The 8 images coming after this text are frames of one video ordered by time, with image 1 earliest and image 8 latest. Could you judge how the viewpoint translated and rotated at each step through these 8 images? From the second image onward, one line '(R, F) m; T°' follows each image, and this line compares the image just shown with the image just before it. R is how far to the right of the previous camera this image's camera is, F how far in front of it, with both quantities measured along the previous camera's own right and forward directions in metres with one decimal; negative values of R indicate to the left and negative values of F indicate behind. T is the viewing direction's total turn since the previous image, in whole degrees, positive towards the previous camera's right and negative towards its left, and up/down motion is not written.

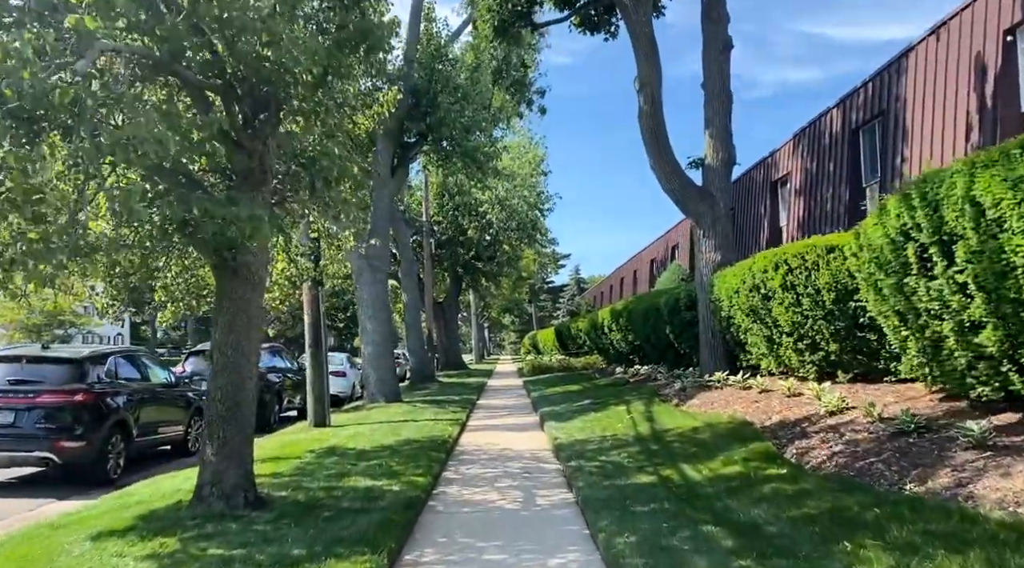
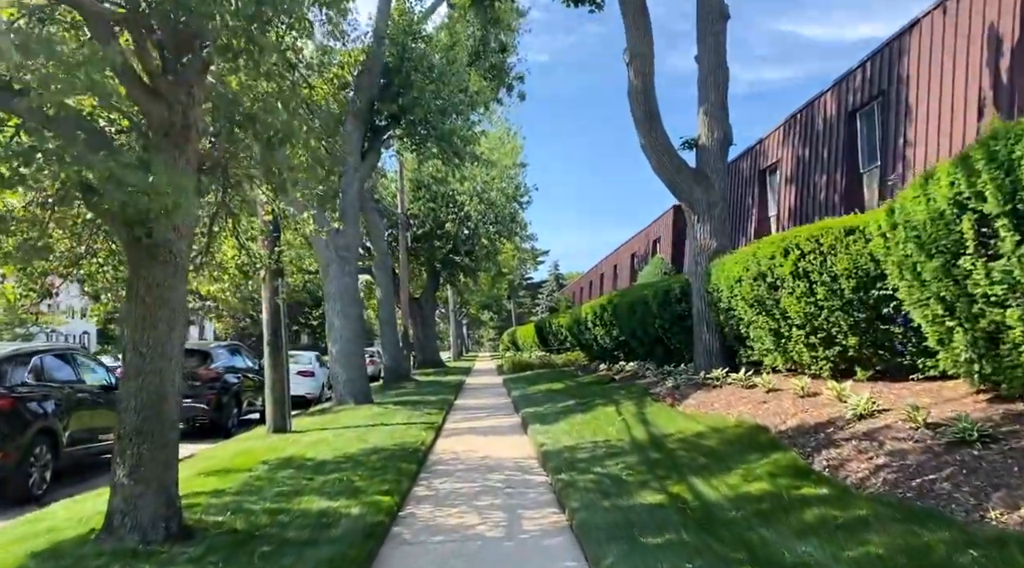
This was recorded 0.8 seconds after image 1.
(0.0, +1.0) m; +2°
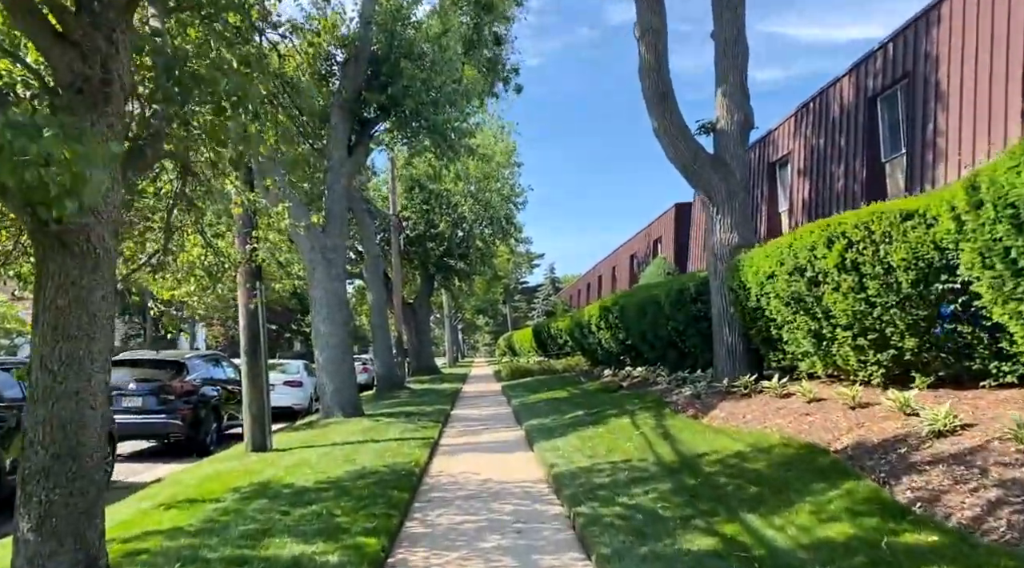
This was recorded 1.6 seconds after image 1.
(-0.1, +1.1) m; 0°
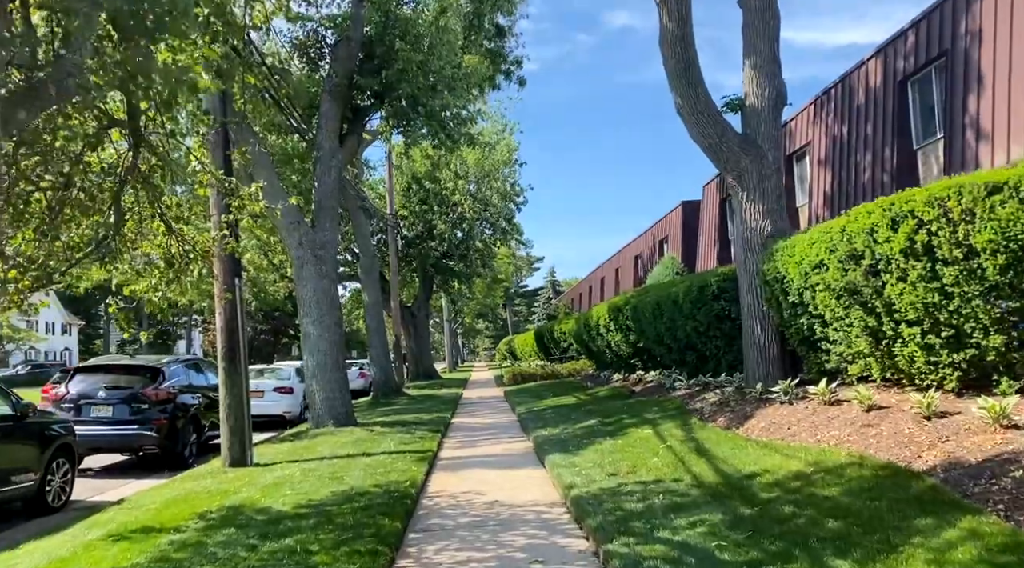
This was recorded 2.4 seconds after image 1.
(-0.1, +1.1) m; 0°
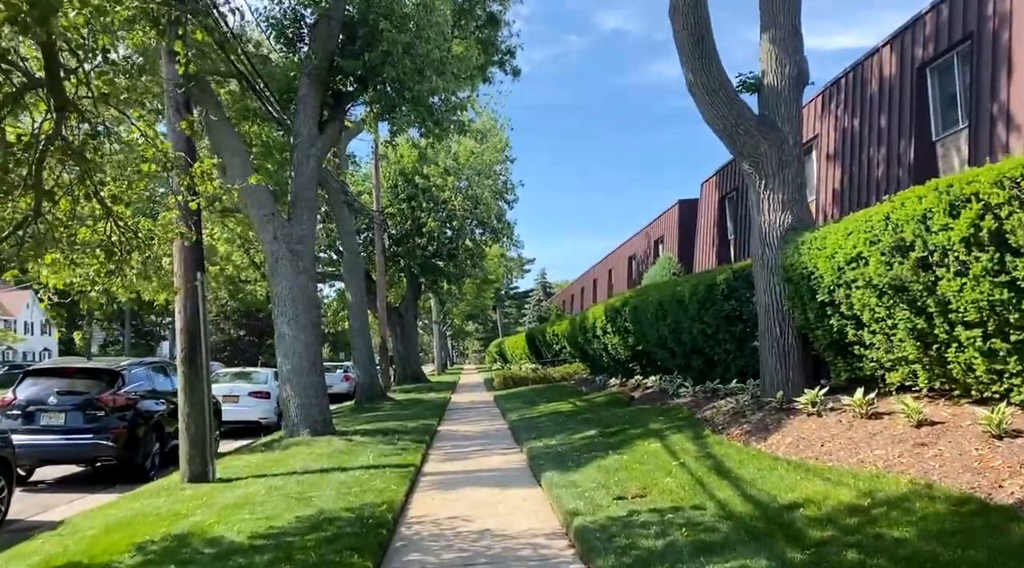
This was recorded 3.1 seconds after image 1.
(0.0, +0.9) m; +1°
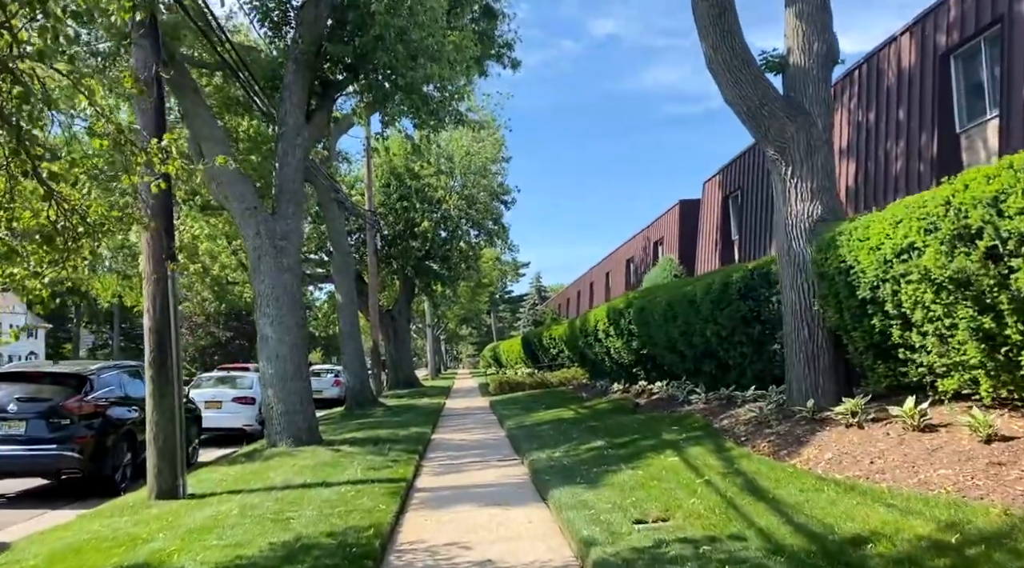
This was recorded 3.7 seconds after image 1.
(-0.1, +0.8) m; +1°
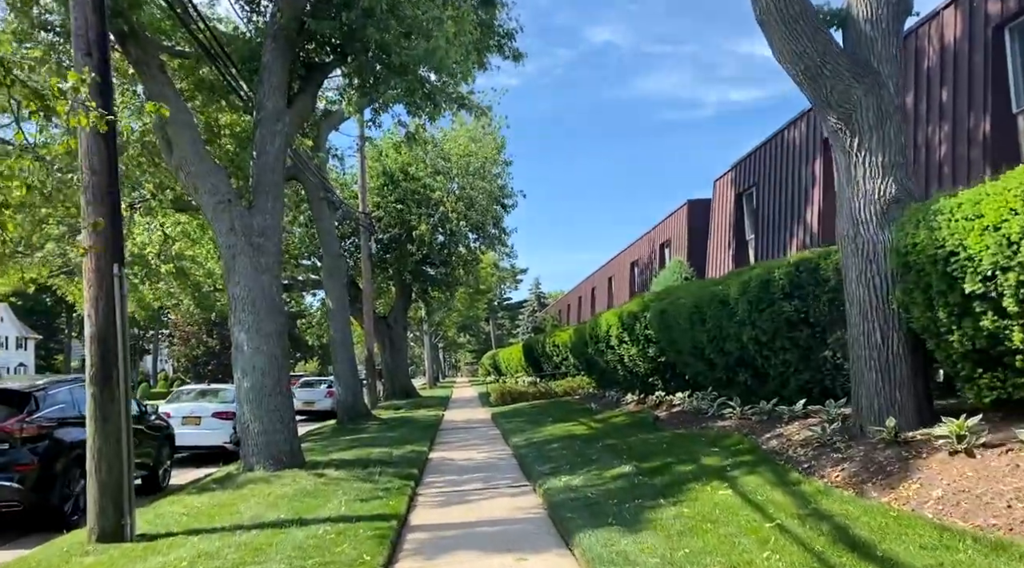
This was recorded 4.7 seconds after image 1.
(-0.1, +1.3) m; 0°
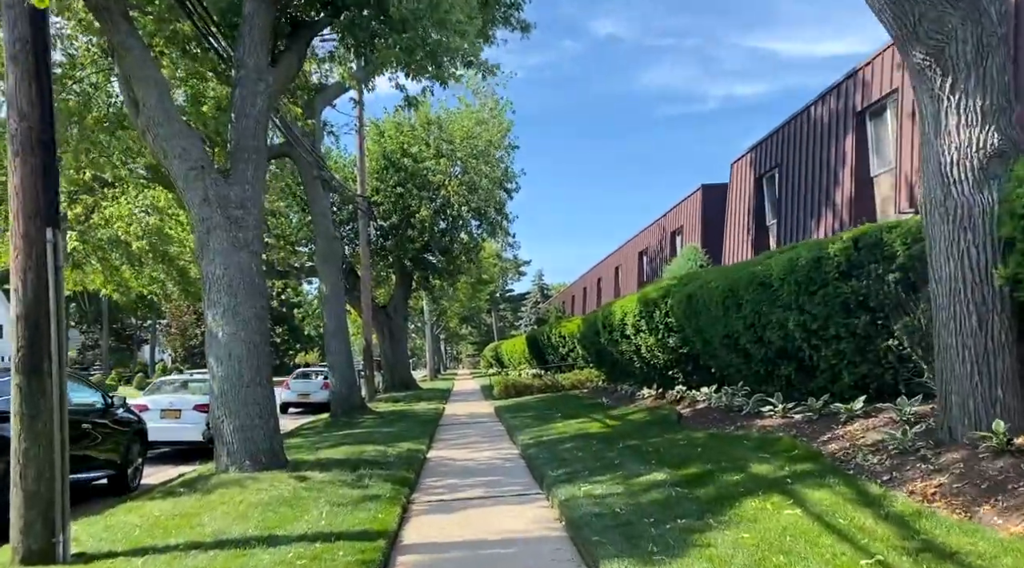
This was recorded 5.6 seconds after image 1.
(-0.1, +1.2) m; 0°
